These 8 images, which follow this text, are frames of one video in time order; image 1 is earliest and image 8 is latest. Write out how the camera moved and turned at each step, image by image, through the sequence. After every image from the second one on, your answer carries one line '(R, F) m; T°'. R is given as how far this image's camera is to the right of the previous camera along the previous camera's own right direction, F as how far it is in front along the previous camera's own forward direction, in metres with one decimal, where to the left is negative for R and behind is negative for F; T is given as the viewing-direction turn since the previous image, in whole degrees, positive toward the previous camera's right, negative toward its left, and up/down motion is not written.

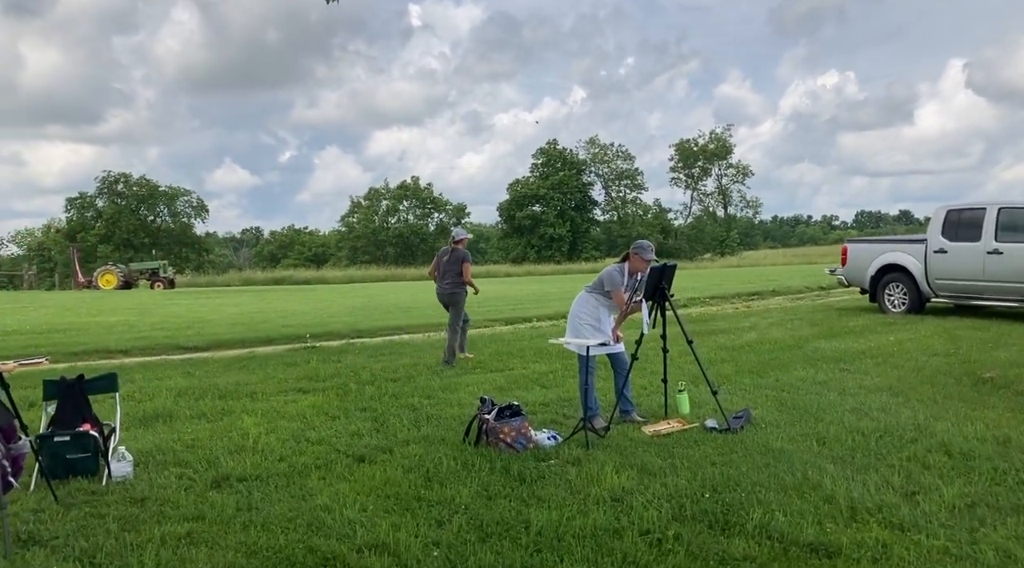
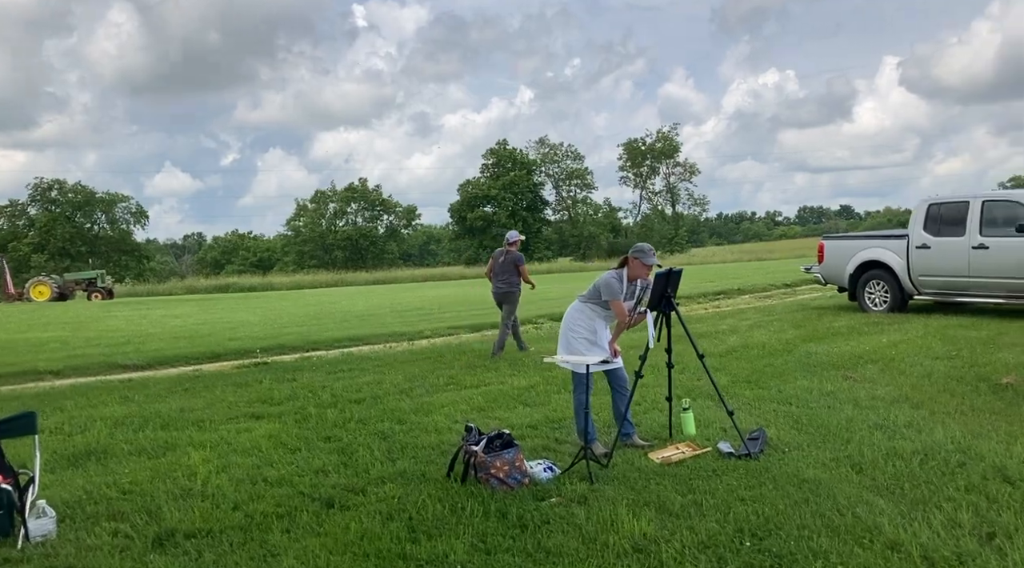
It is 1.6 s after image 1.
(-0.2, +0.5) m; +3°
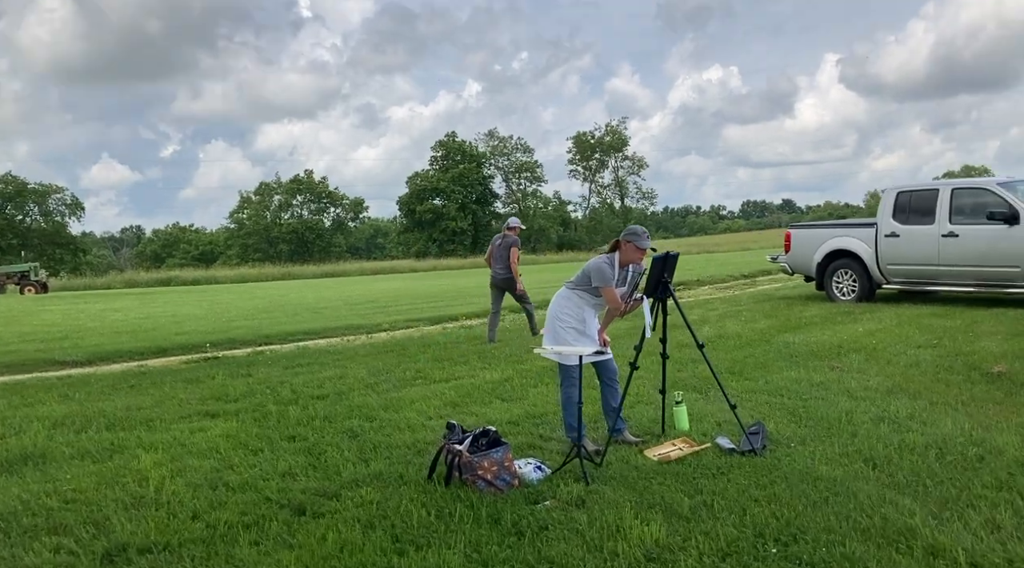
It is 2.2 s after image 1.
(-0.2, +0.3) m; +4°
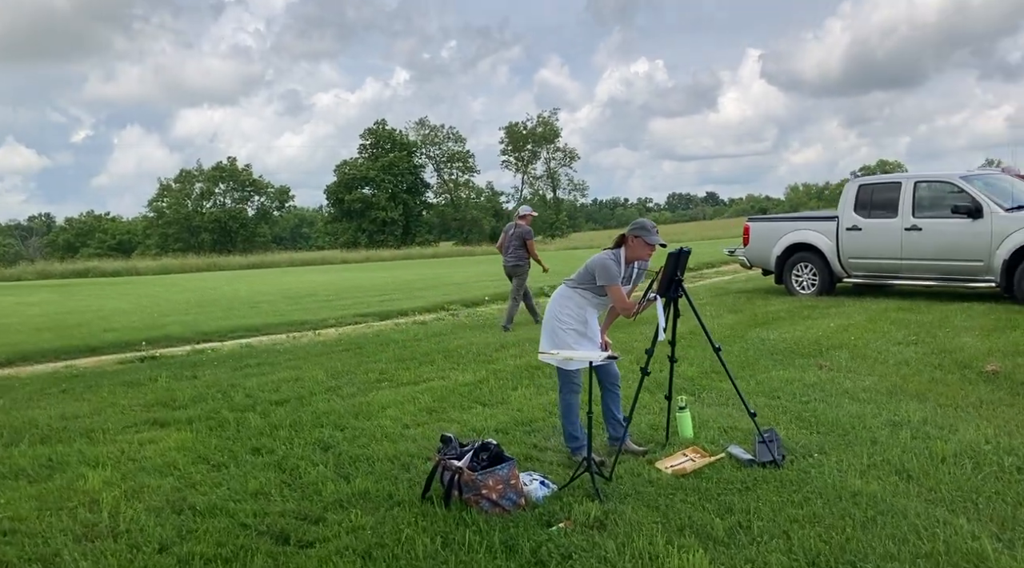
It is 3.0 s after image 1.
(-0.3, +0.3) m; +5°
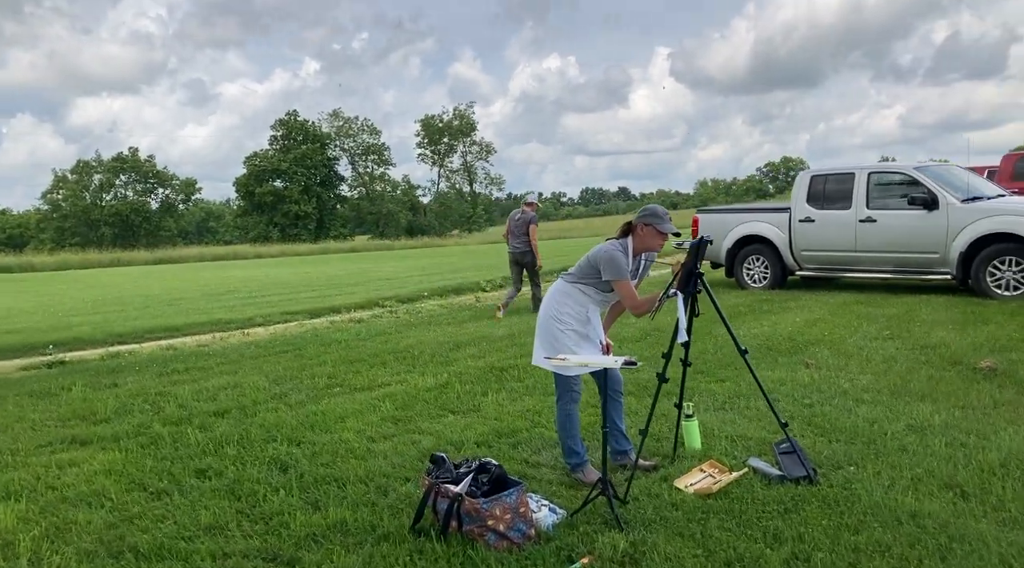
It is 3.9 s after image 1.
(-0.4, +0.5) m; +6°
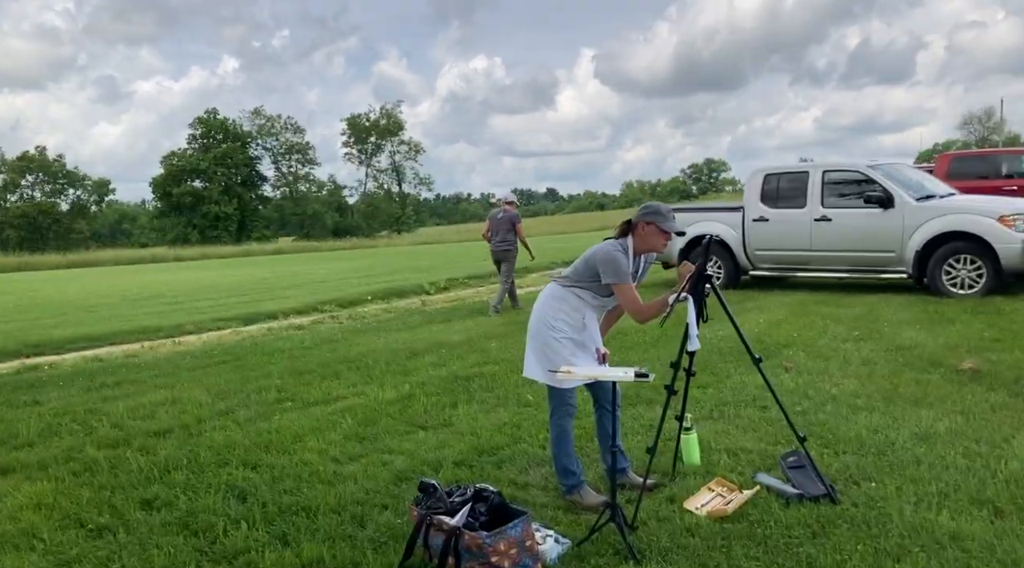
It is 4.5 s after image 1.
(-0.3, +0.3) m; +5°
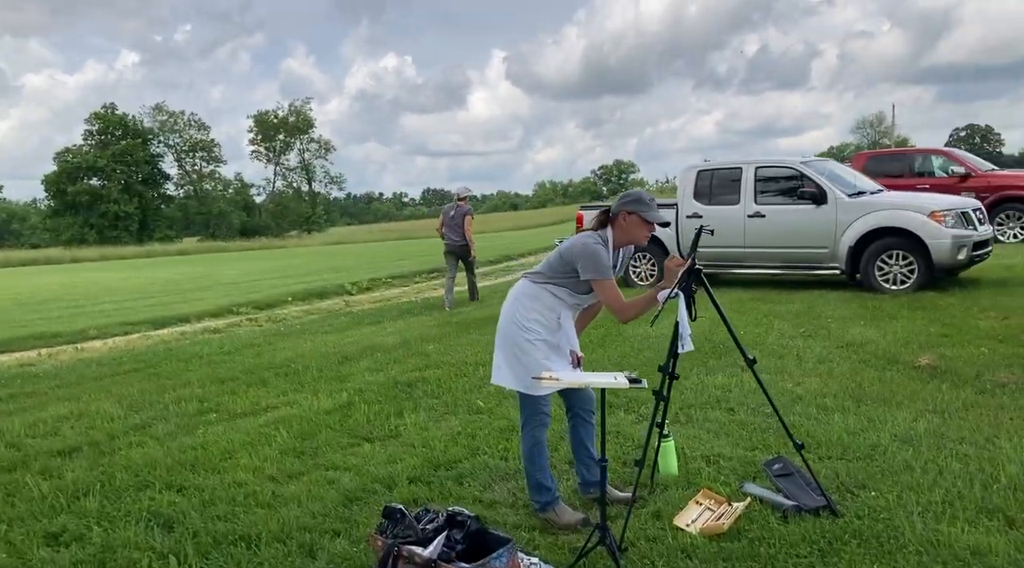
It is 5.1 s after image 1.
(-0.2, +0.4) m; +6°
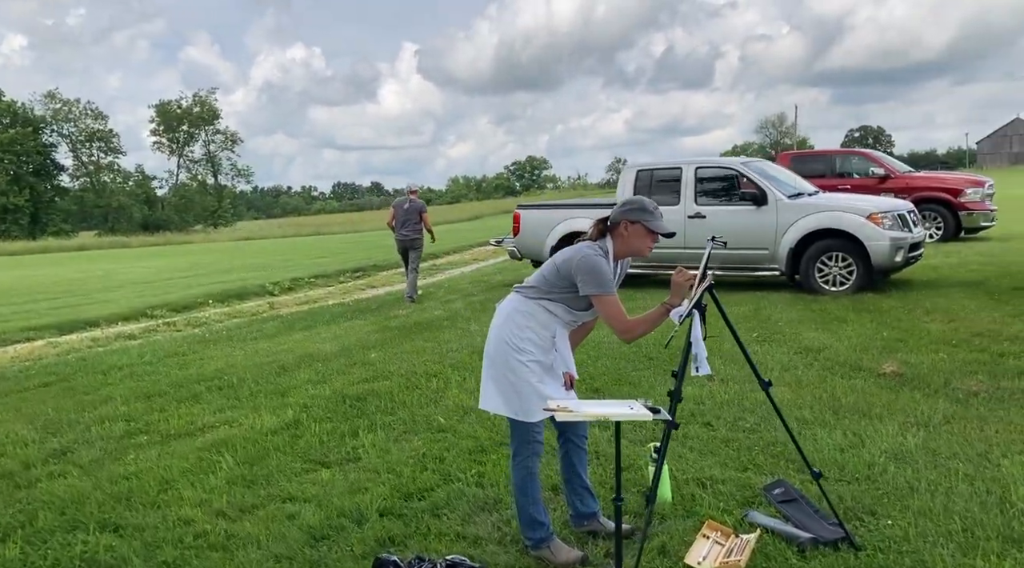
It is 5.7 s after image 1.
(-0.3, +0.3) m; +7°
